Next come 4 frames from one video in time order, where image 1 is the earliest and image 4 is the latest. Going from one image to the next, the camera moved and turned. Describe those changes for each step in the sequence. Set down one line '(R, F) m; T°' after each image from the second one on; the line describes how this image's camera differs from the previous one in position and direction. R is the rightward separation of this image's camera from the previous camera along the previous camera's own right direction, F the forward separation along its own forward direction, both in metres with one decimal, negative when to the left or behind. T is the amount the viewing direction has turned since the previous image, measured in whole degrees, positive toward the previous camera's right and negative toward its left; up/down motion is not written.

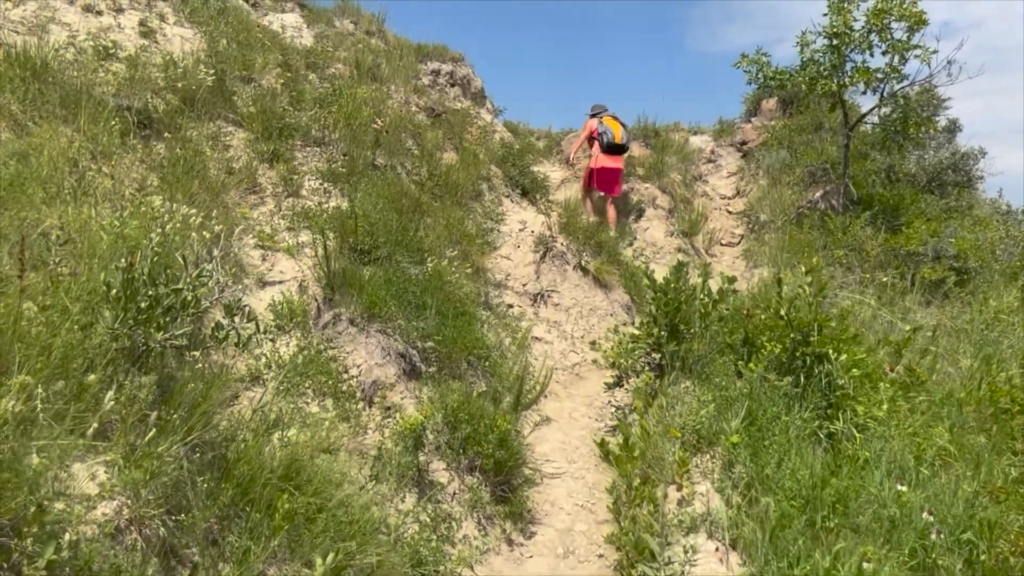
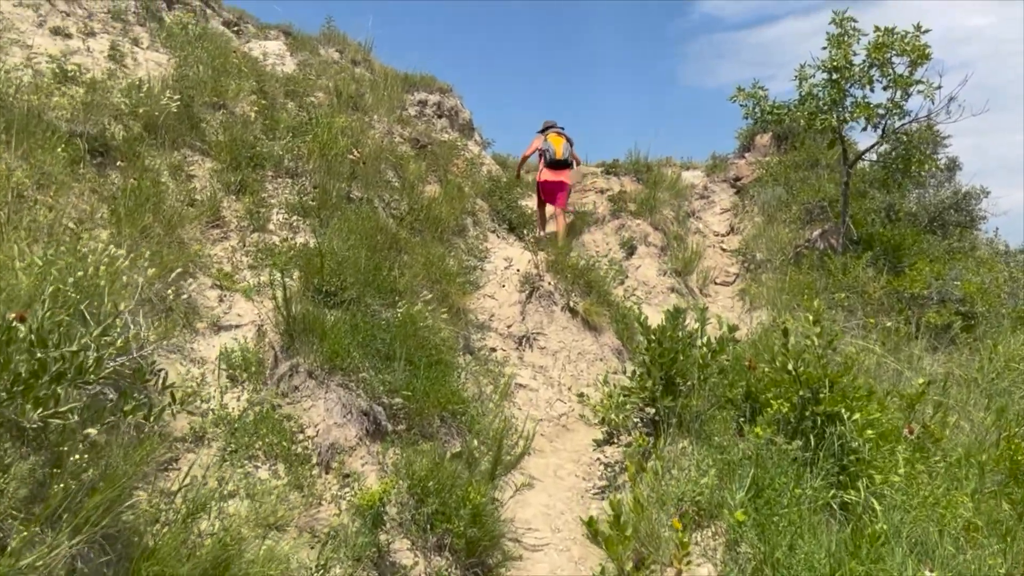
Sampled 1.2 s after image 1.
(+0.1, +0.4) m; +1°
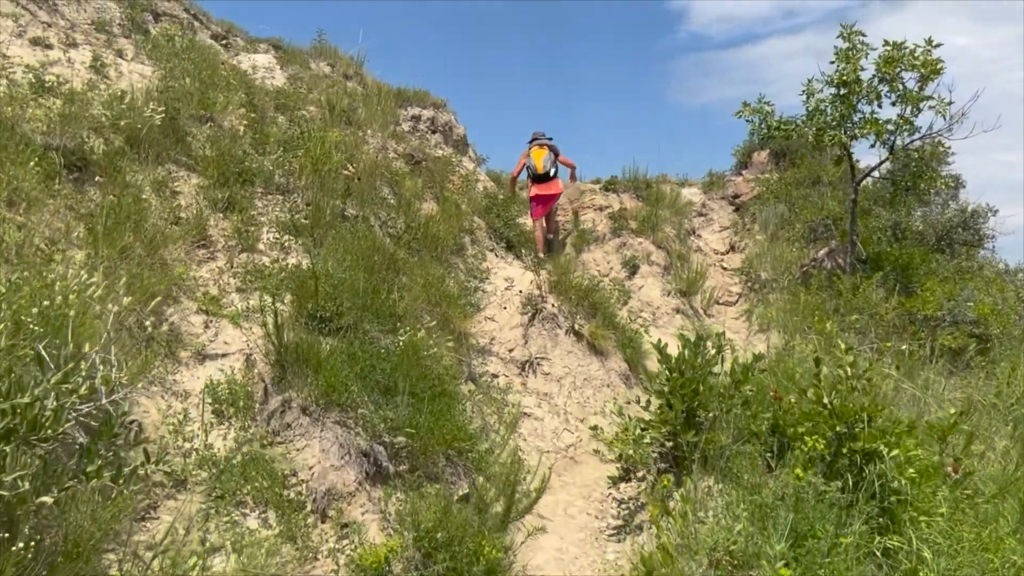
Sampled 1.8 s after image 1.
(-0.1, +0.3) m; +1°
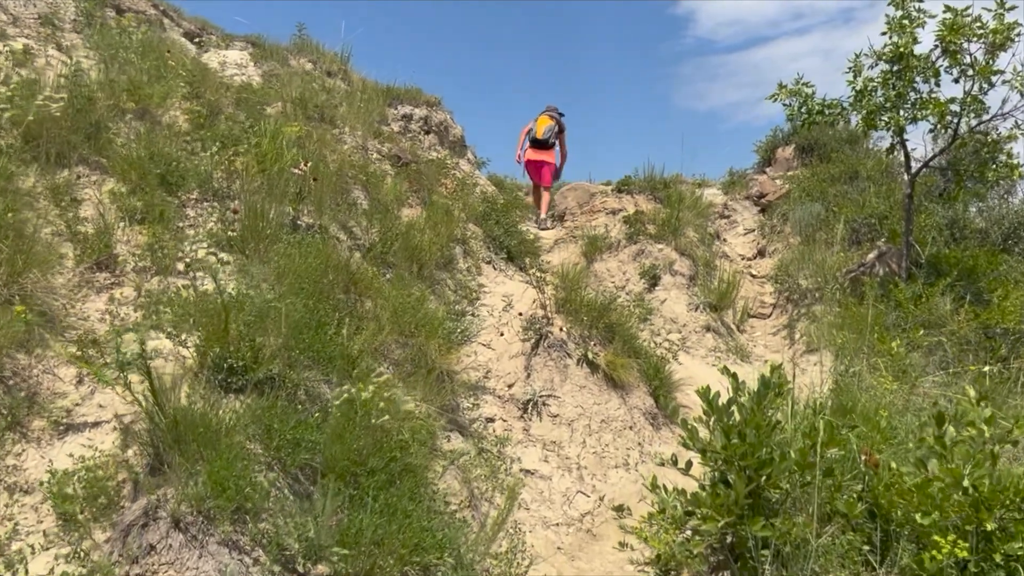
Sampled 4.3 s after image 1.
(+0.1, +1.2) m; -1°
